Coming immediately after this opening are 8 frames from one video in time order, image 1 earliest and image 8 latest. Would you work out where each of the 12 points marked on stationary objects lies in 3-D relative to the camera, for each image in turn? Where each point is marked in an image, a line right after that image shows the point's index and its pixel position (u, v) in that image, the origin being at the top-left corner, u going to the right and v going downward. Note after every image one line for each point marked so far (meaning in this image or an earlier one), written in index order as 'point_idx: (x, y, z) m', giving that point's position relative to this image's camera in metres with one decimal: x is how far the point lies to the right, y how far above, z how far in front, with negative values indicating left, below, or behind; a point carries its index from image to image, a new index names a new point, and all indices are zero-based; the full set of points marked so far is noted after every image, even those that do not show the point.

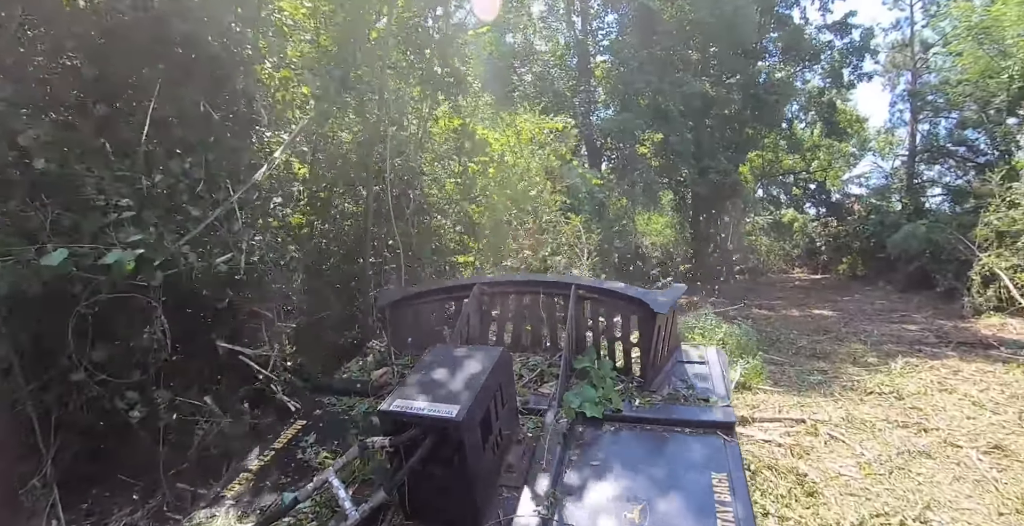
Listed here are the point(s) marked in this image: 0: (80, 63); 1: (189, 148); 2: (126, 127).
0: (-1.5, +0.7, +1.9) m
1: (-1.3, +0.5, +2.2) m
2: (-1.4, +0.5, +2.0) m
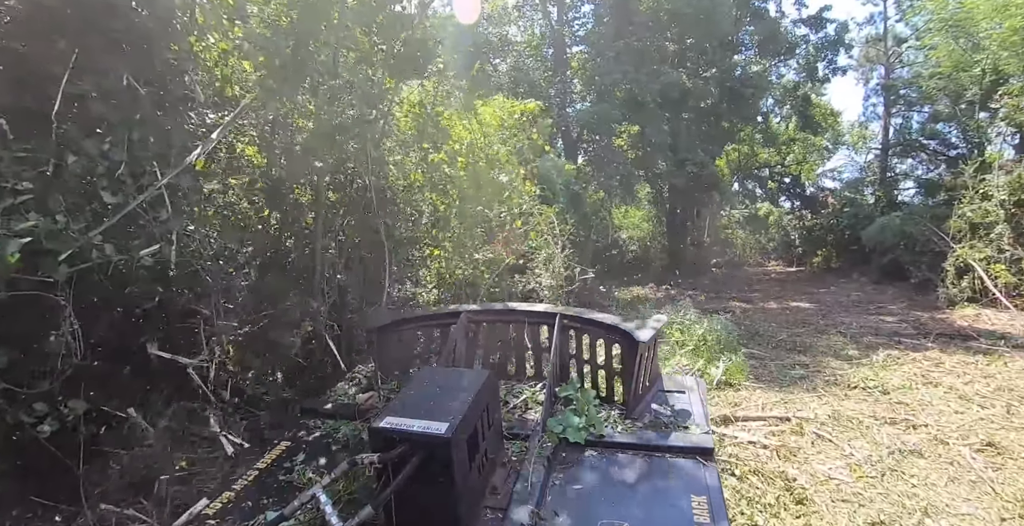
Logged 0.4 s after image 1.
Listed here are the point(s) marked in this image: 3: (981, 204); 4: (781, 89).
0: (-1.6, +0.8, +1.6) m
1: (-1.5, +0.5, +1.9) m
2: (-1.6, +0.5, +1.7) m
3: (+7.5, +0.9, +8.6) m
4: (+6.7, +4.4, +13.4) m
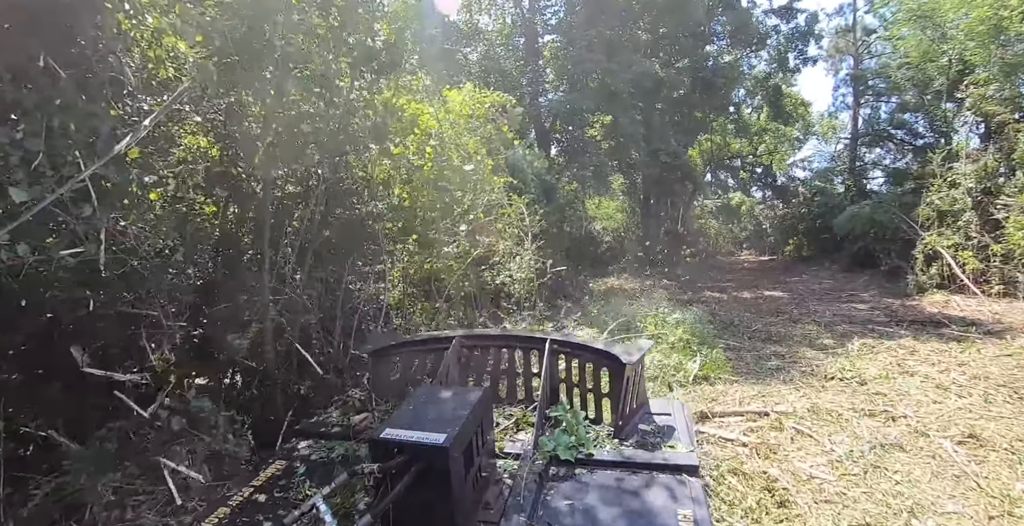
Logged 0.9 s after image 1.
0: (-1.7, +0.7, +1.4) m
1: (-1.6, +0.5, +1.7) m
2: (-1.7, +0.5, +1.5) m
3: (+7.1, +1.1, +8.7) m
4: (+6.1, +4.7, +13.5) m
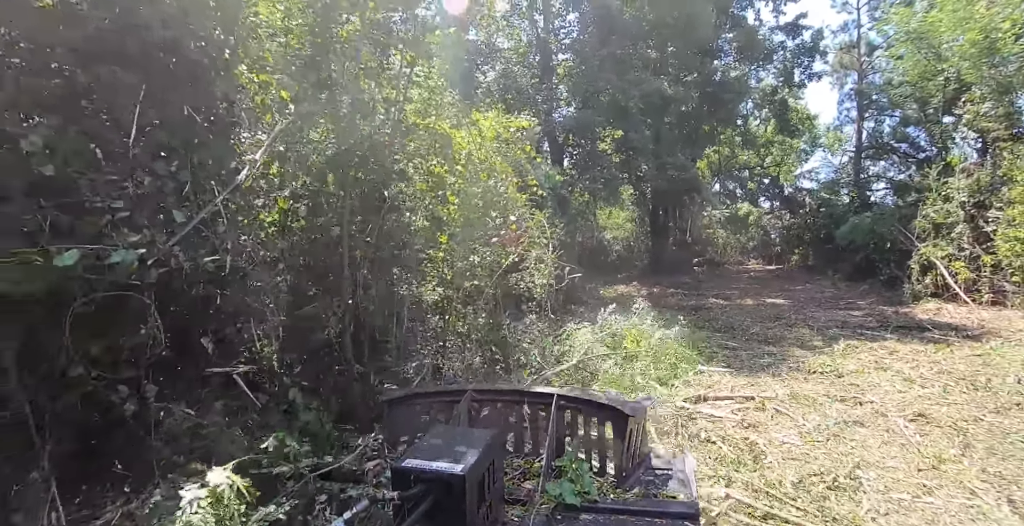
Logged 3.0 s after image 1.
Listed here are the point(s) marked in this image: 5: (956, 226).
0: (-1.6, +0.7, +2.0) m
1: (-1.4, +0.5, +2.3) m
2: (-1.5, +0.5, +2.1) m
3: (+7.3, +1.0, +9.2) m
4: (+6.4, +4.4, +14.0) m
5: (+7.4, +0.6, +9.0) m
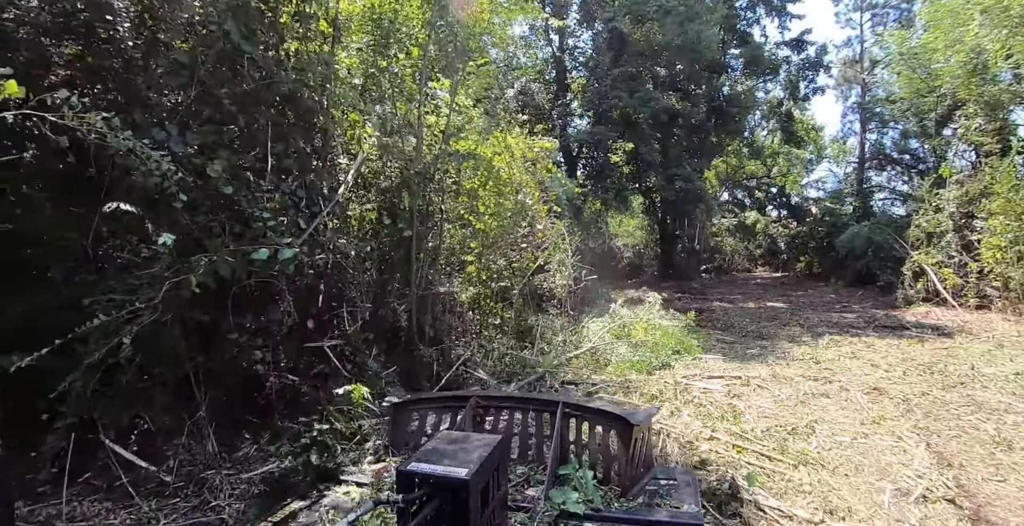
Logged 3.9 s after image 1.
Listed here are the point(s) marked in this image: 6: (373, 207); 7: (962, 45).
0: (-1.4, +0.8, +2.7) m
1: (-1.2, +0.5, +3.0) m
2: (-1.3, +0.5, +2.8) m
3: (+7.6, +0.9, +9.8) m
4: (+6.8, +4.3, +14.7) m
5: (+7.7, +0.5, +9.7) m
6: (-0.9, +0.4, +3.6) m
7: (+8.5, +4.1, +10.2) m
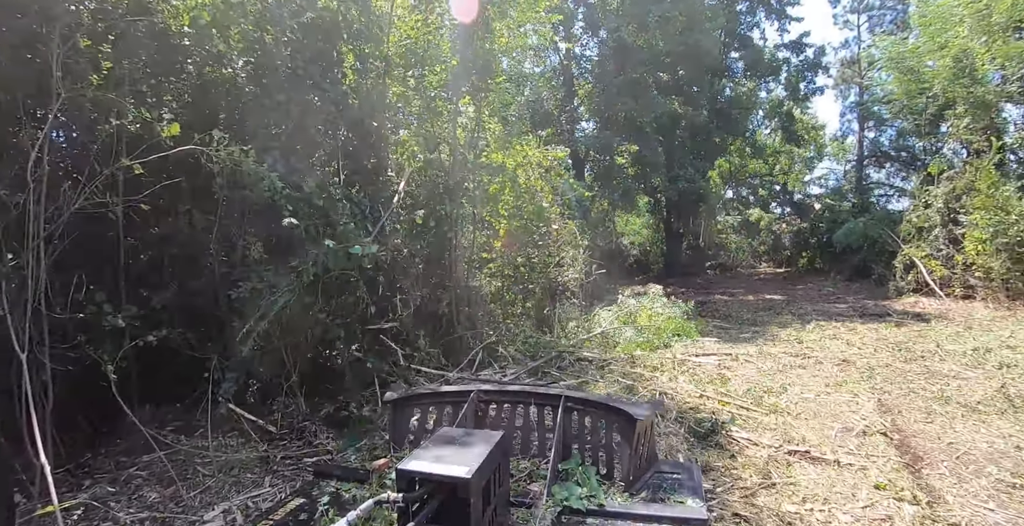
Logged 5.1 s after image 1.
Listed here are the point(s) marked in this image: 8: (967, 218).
0: (-1.2, +0.8, +3.4) m
1: (-1.1, +0.5, +3.7) m
2: (-1.2, +0.6, +3.5) m
3: (+7.9, +1.0, +10.4) m
4: (+7.1, +4.4, +15.2) m
5: (+8.0, +0.6, +10.2) m
6: (-0.7, +0.4, +4.3) m
7: (+8.7, +4.2, +10.8) m
8: (+8.0, +0.8, +9.4) m
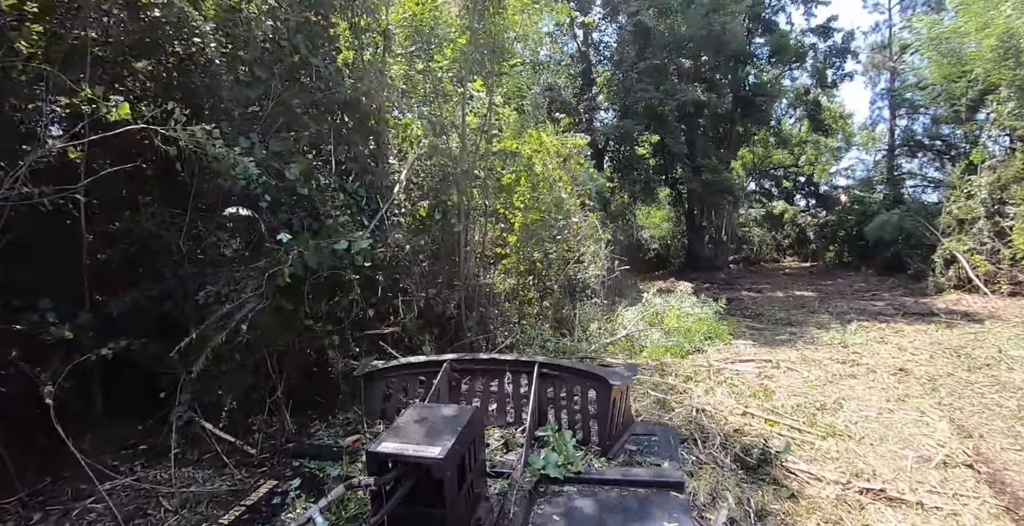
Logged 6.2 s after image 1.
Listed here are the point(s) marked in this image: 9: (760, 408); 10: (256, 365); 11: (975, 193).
0: (-1.2, +0.8, +3.0) m
1: (-1.0, +0.5, +3.3) m
2: (-1.1, +0.6, +3.1) m
3: (+8.2, +1.1, +9.7) m
4: (+7.5, +4.5, +14.6) m
5: (+8.3, +0.7, +9.6) m
6: (-0.6, +0.4, +3.9) m
7: (+8.9, +4.3, +10.0) m
8: (+8.2, +0.9, +8.8) m
9: (+1.4, -0.8, +3.1) m
10: (-1.3, -0.5, +2.7) m
11: (+8.3, +1.2, +9.7) m
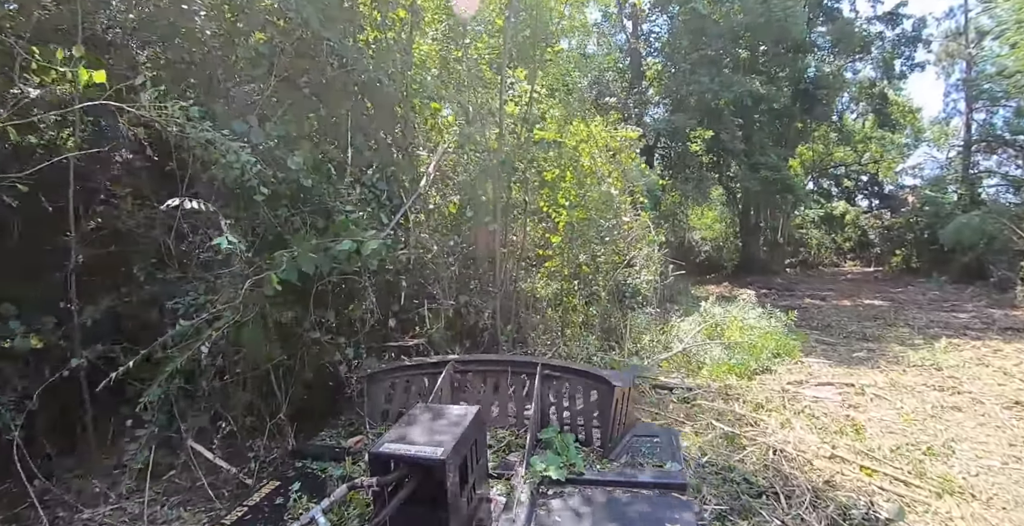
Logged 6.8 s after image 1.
0: (-0.9, +0.8, +2.7) m
1: (-0.8, +0.5, +3.0) m
2: (-0.9, +0.6, +2.8) m
3: (+8.8, +0.9, +8.7) m
4: (+8.6, +4.4, +13.5) m
5: (+8.9, +0.6, +8.5) m
6: (-0.4, +0.4, +3.5) m
7: (+9.7, +4.2, +8.9) m
8: (+8.8, +0.7, +7.7) m
9: (+1.6, -0.9, +2.6) m
10: (-1.1, -0.5, +2.4) m
11: (+9.0, +1.1, +8.6) m
